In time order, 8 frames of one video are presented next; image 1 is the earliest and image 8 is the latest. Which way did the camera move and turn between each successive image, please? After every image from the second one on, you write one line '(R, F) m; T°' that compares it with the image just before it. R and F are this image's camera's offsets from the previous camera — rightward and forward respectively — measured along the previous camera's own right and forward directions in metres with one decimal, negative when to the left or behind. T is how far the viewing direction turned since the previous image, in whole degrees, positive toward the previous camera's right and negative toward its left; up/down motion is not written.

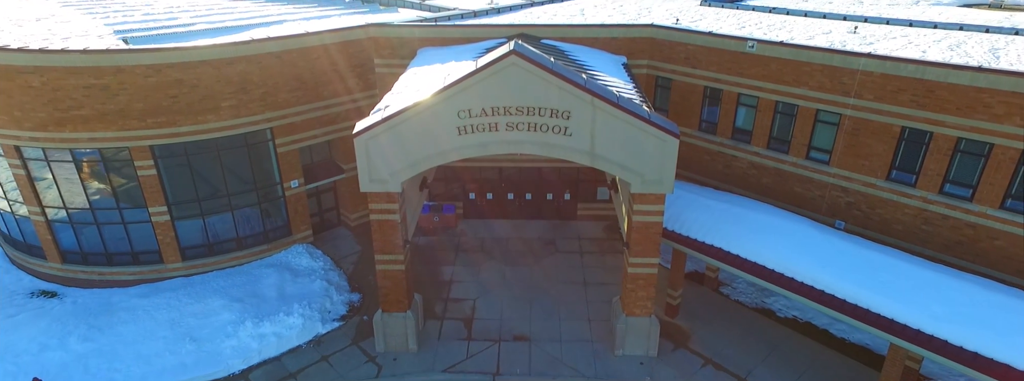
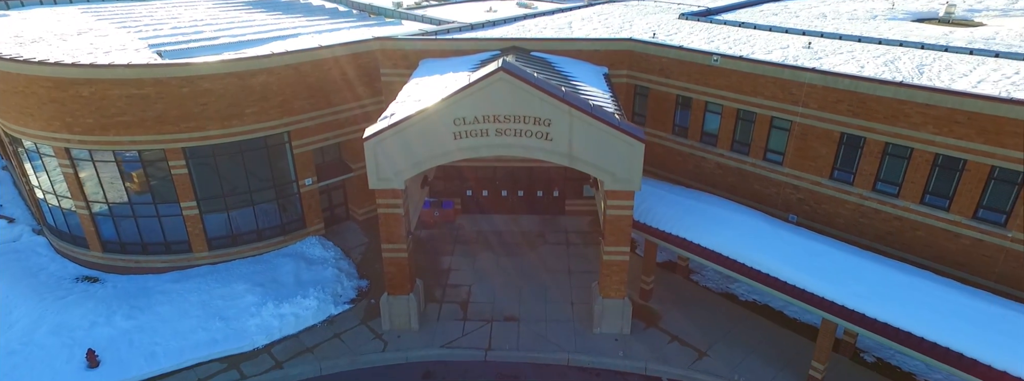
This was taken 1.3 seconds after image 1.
(+0.3, -2.1) m; 0°
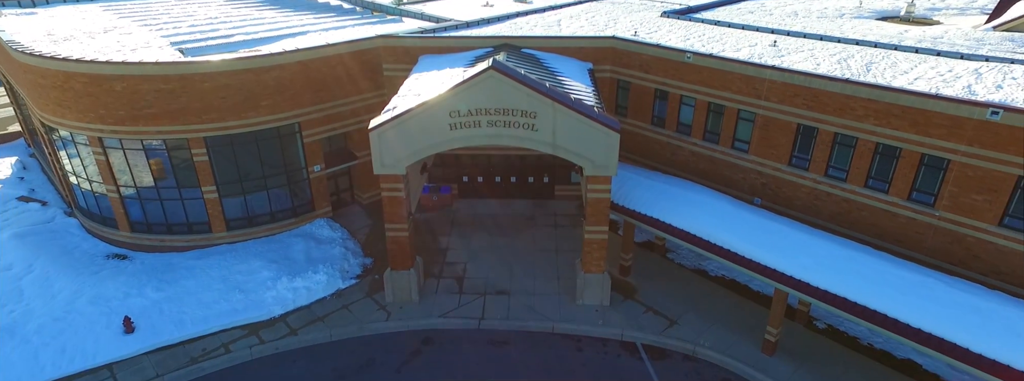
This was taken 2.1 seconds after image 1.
(+0.3, -1.8) m; 0°
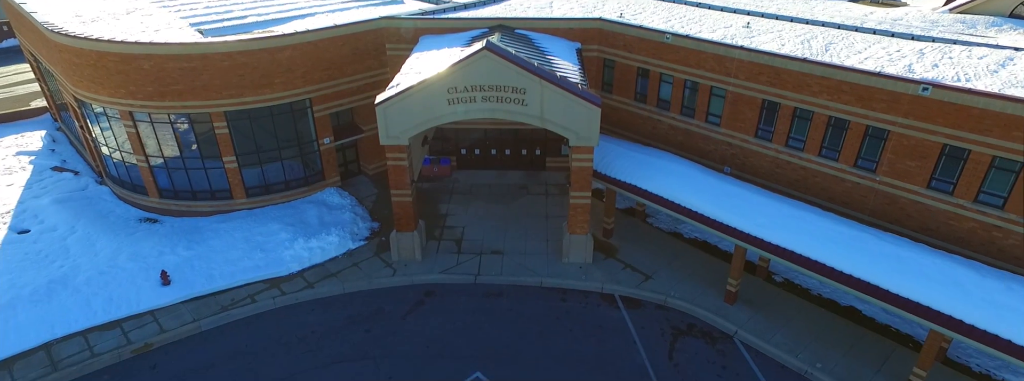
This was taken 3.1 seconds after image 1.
(+0.3, -2.0) m; 0°
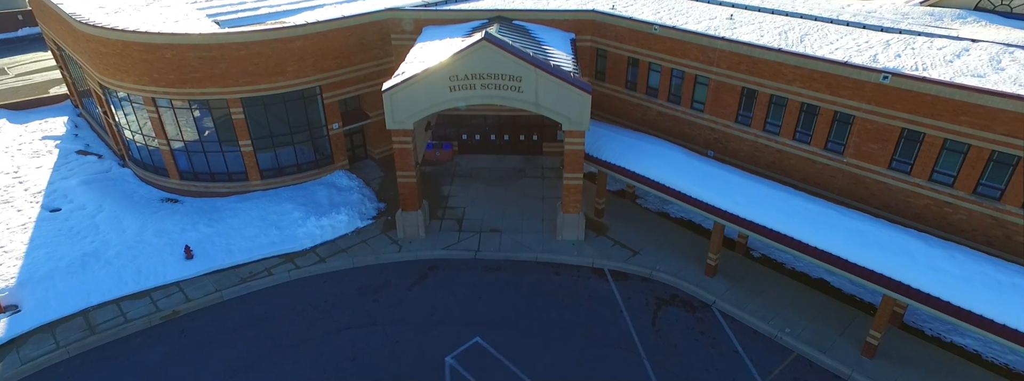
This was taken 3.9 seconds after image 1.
(+0.1, -1.6) m; 0°
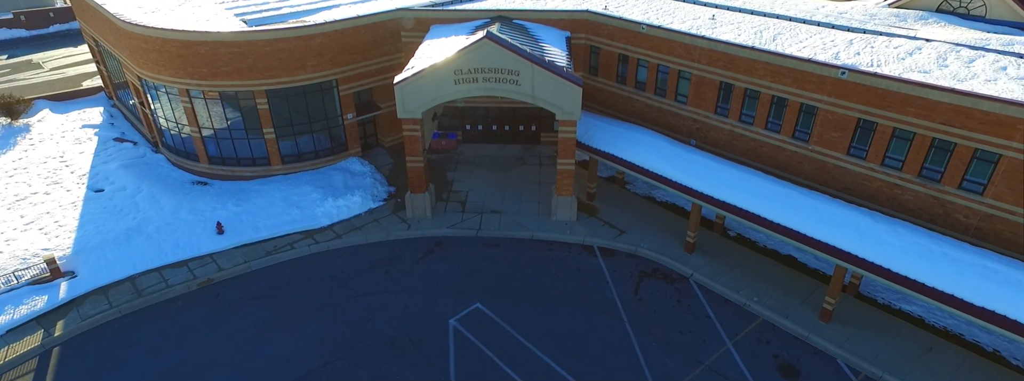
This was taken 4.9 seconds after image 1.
(+0.3, -2.2) m; -1°
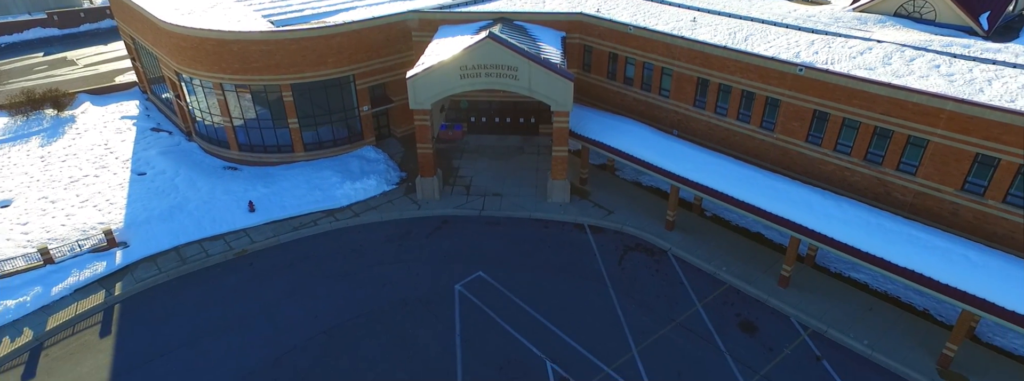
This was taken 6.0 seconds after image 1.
(+0.2, -2.8) m; 0°
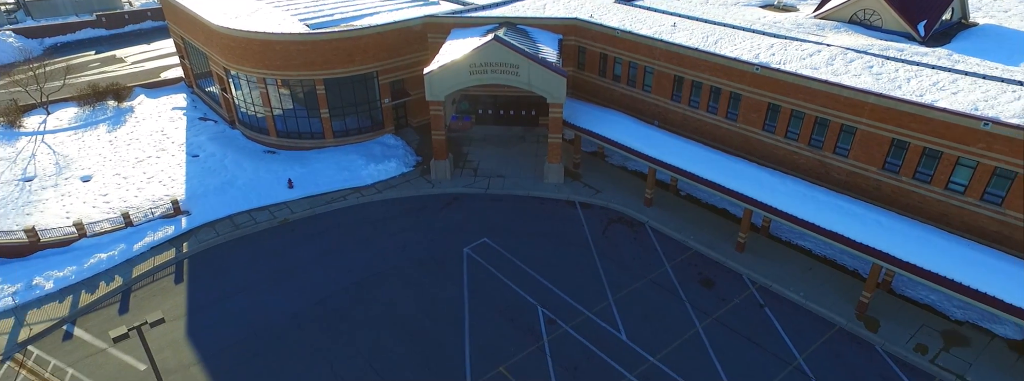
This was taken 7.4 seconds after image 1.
(+0.5, -4.2) m; -1°
